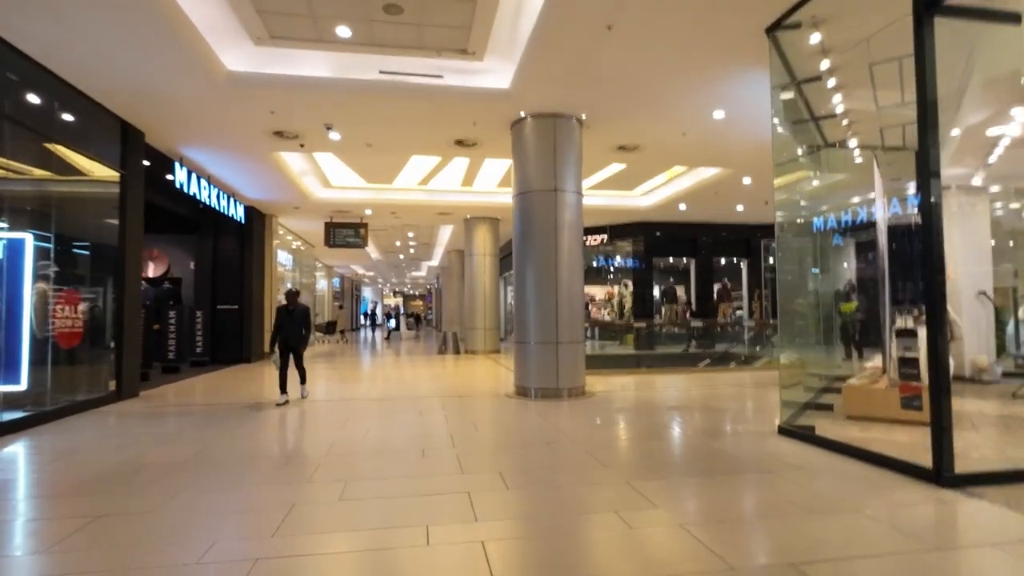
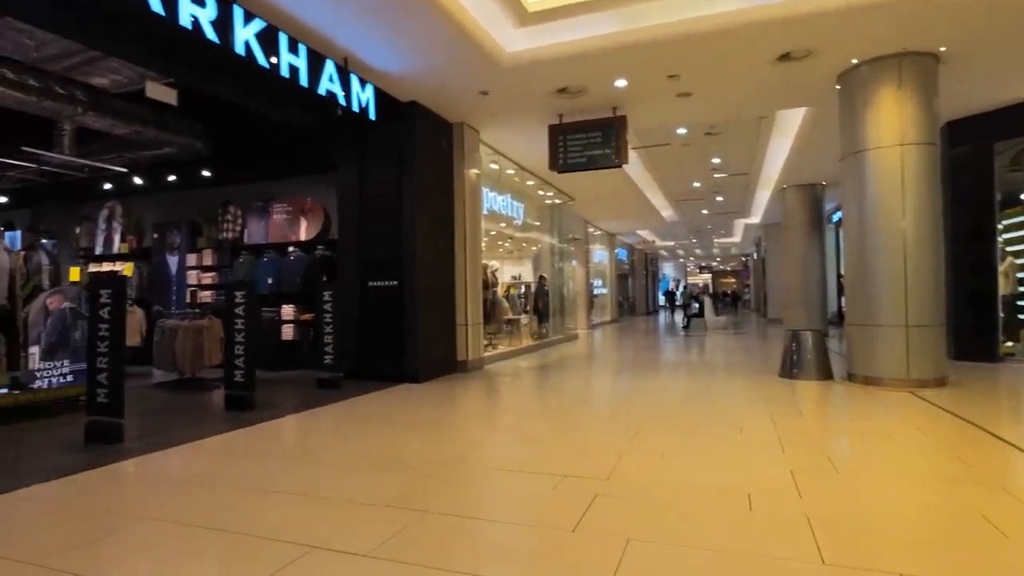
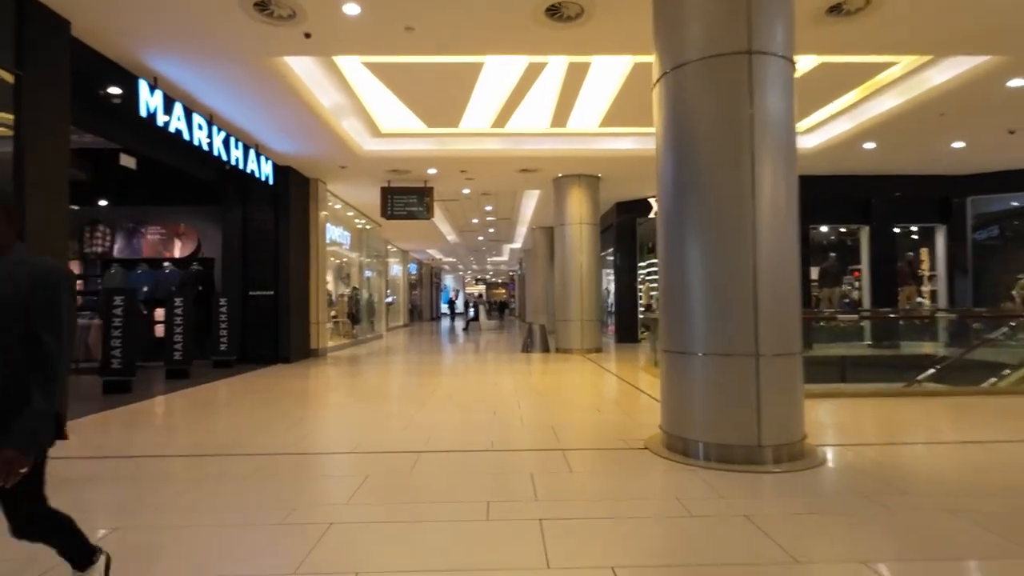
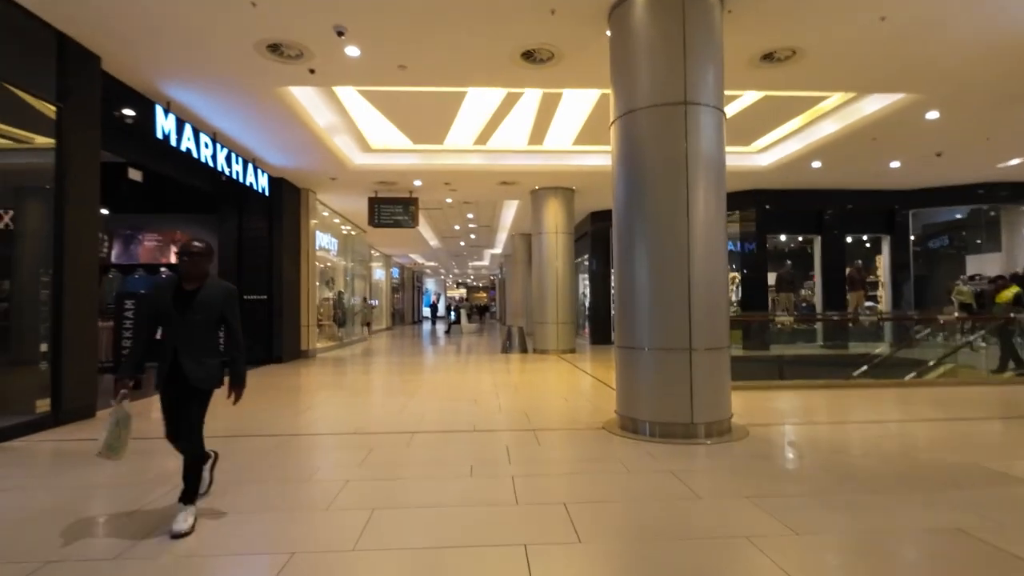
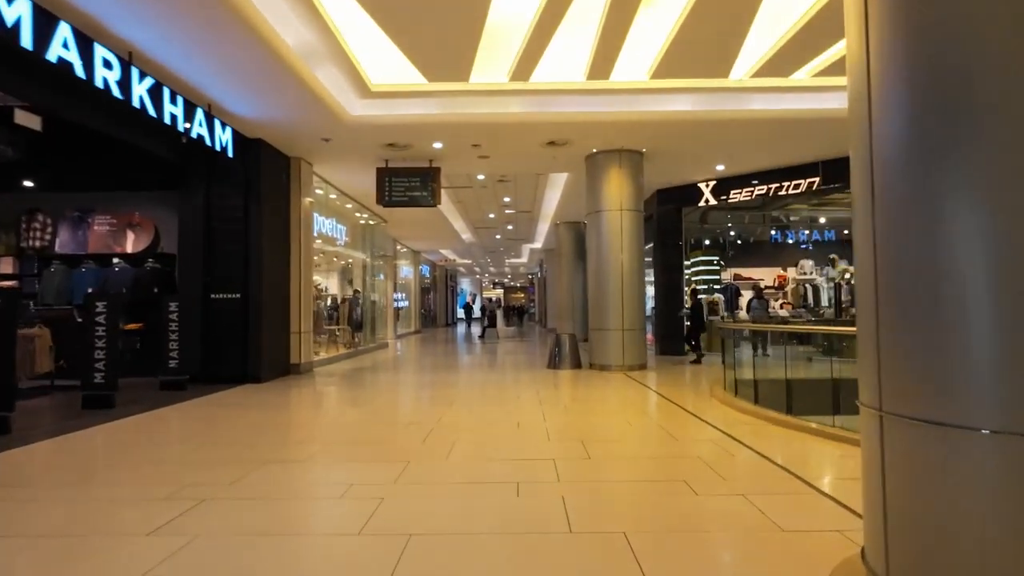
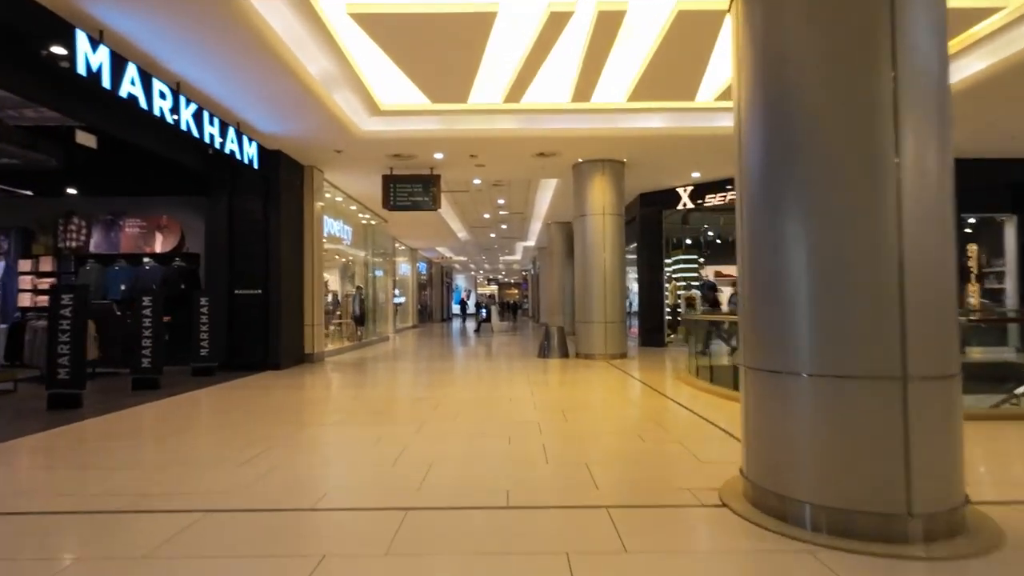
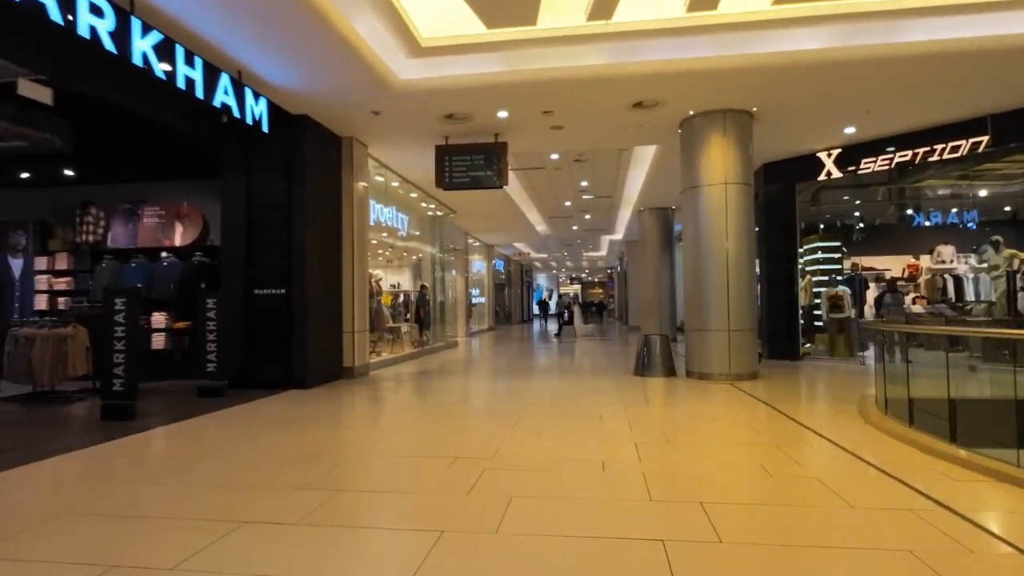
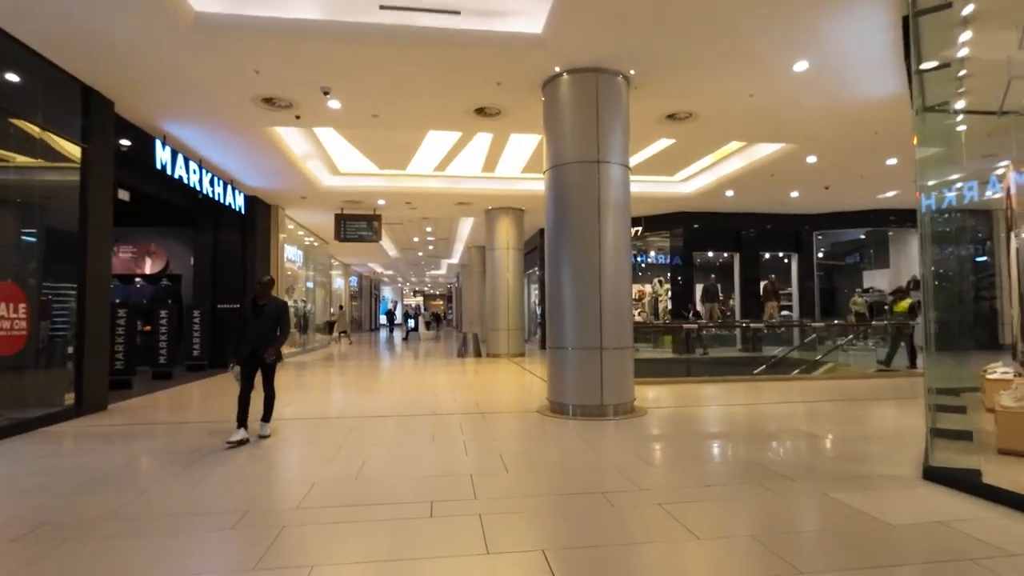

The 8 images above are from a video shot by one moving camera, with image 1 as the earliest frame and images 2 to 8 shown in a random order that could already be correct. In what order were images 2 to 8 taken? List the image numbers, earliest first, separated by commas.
8, 4, 3, 6, 5, 7, 2
